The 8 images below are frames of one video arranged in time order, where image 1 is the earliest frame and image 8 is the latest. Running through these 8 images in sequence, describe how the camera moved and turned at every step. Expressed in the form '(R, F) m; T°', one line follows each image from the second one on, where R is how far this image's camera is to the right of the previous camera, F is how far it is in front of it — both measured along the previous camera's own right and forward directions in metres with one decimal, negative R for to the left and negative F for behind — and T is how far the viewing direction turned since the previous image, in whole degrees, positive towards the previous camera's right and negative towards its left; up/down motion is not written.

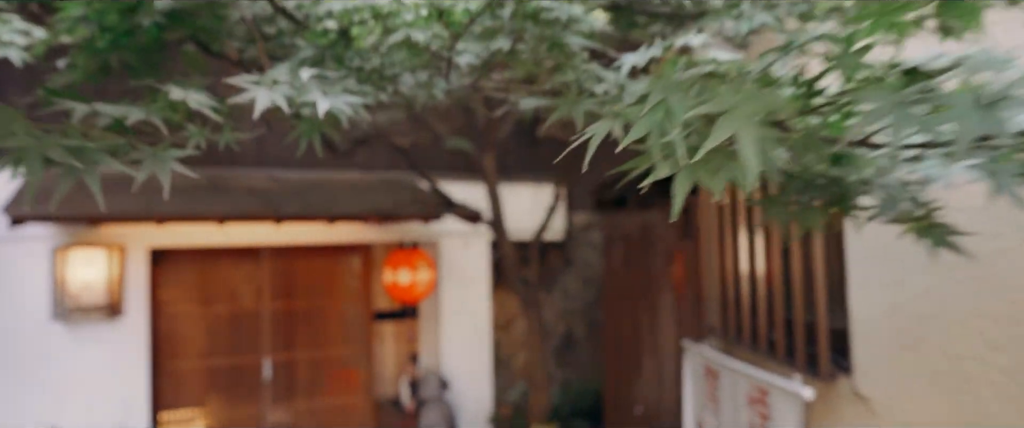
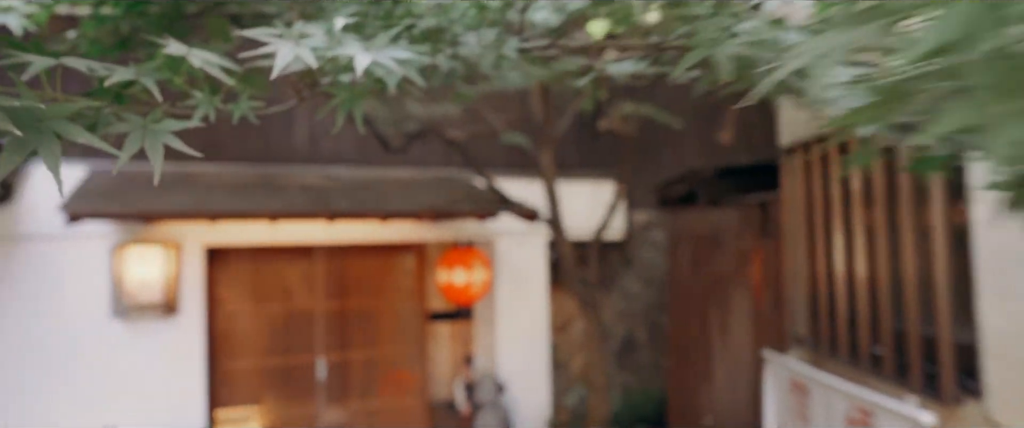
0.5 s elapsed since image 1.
(0.0, +0.2) m; -4°
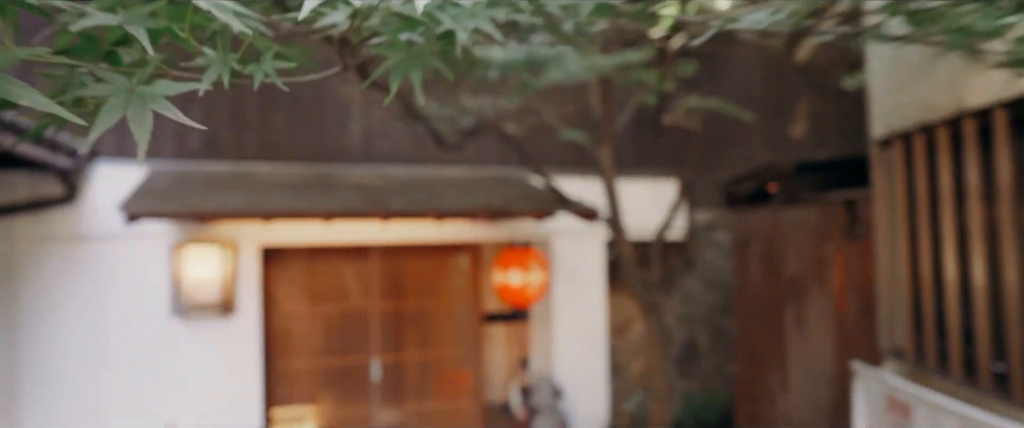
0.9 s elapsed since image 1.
(0.0, +0.2) m; -4°
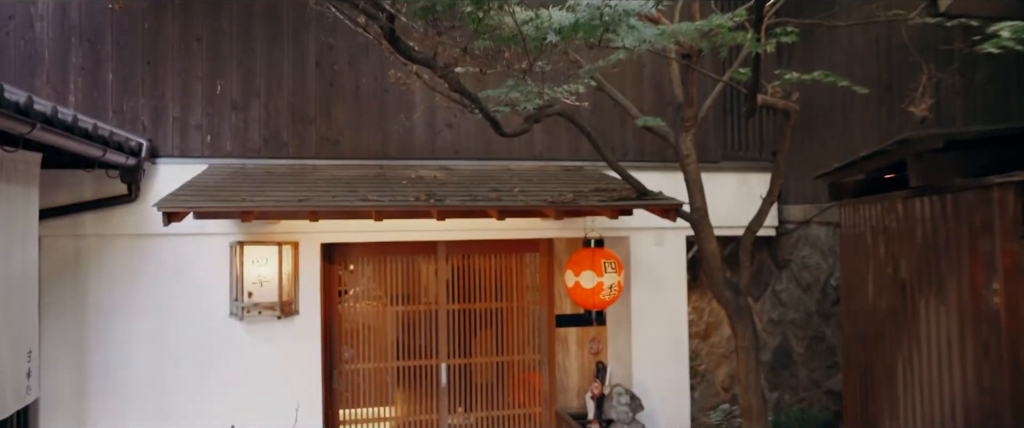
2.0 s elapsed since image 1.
(0.0, +0.5) m; -6°
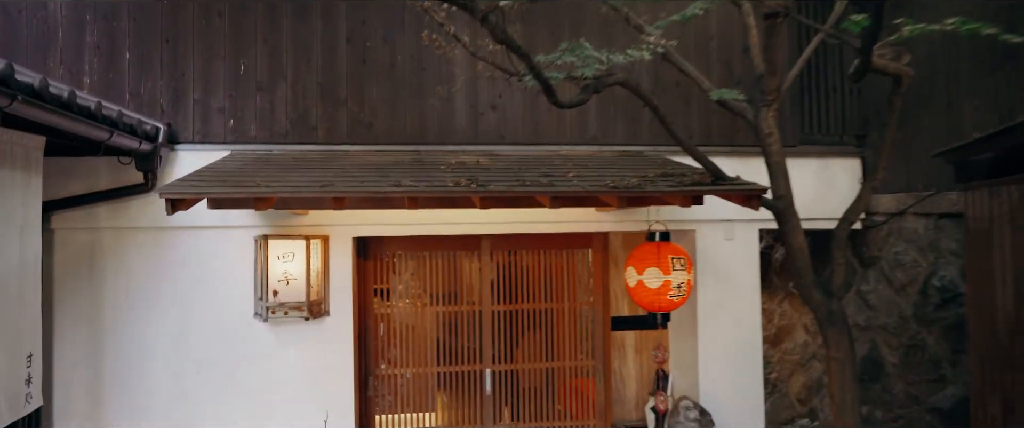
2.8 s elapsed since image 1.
(-0.1, +0.6) m; -4°
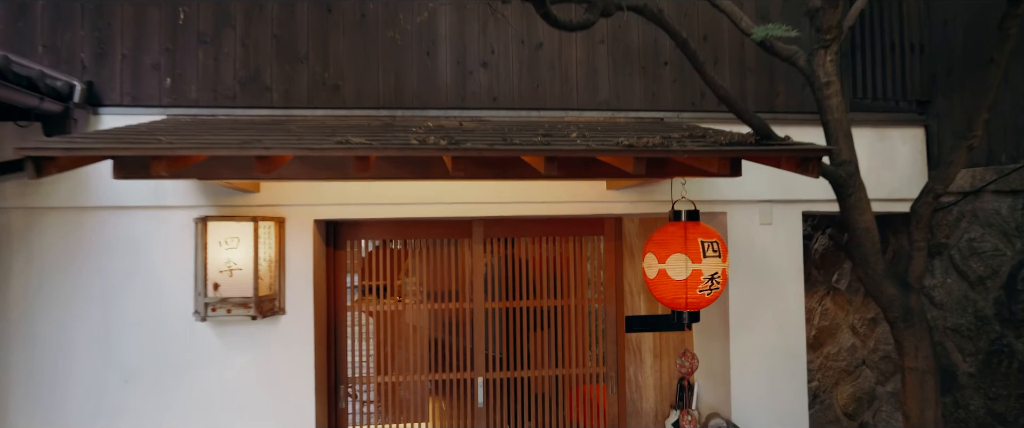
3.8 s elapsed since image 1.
(+0.1, +1.0) m; -1°
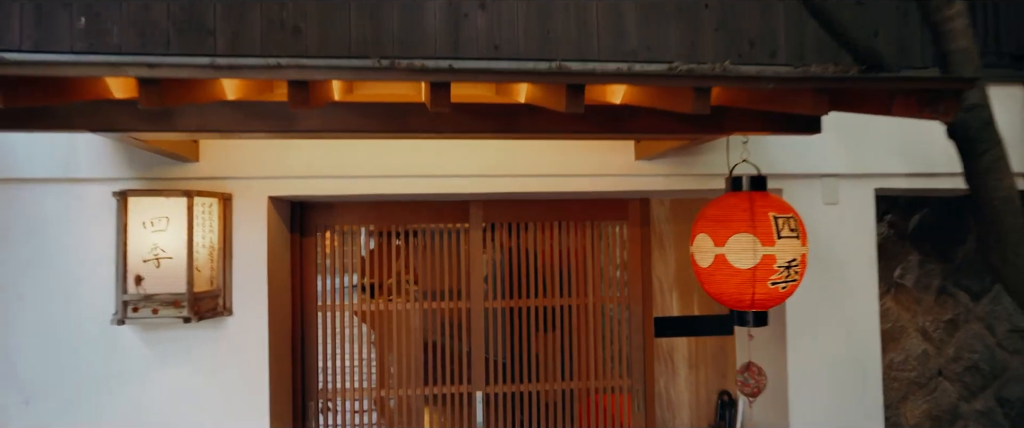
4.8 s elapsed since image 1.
(0.0, +1.0) m; 0°
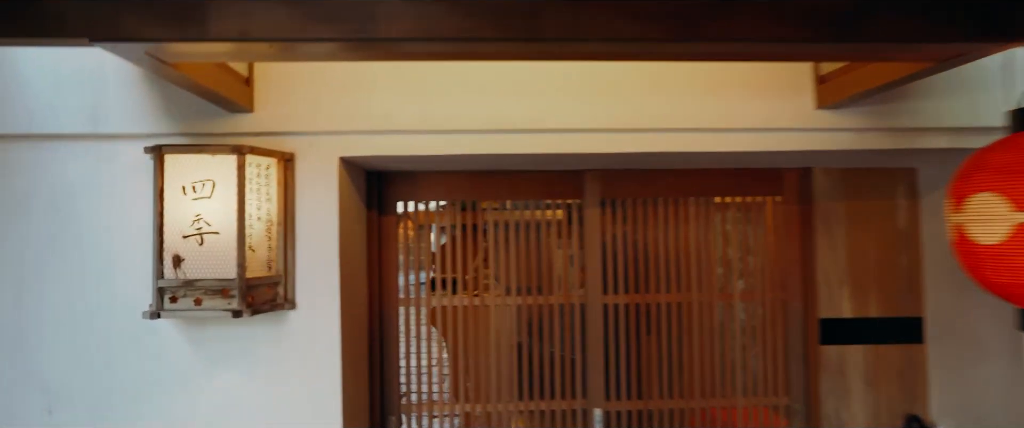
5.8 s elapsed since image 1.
(-0.3, +0.9) m; -6°
